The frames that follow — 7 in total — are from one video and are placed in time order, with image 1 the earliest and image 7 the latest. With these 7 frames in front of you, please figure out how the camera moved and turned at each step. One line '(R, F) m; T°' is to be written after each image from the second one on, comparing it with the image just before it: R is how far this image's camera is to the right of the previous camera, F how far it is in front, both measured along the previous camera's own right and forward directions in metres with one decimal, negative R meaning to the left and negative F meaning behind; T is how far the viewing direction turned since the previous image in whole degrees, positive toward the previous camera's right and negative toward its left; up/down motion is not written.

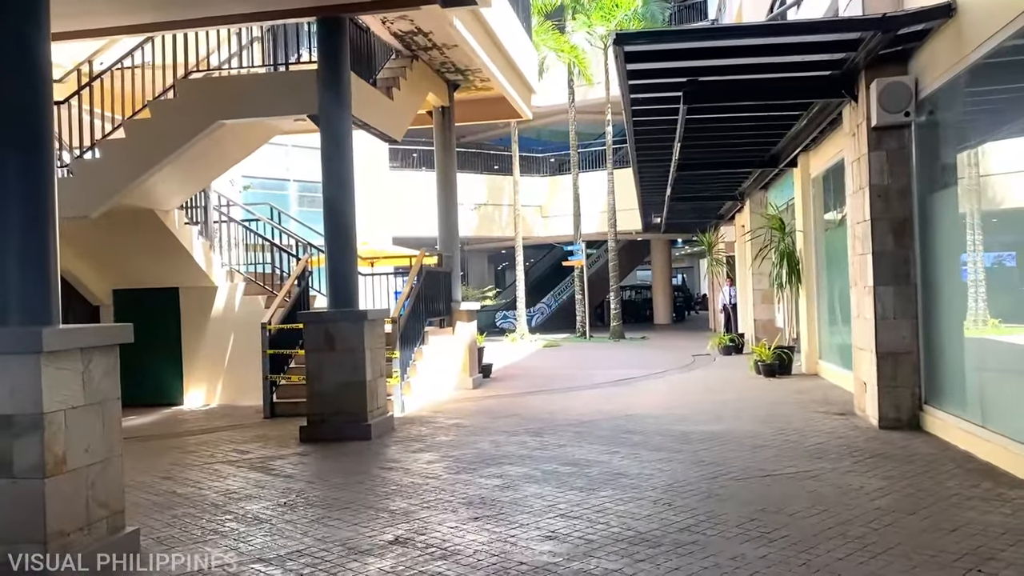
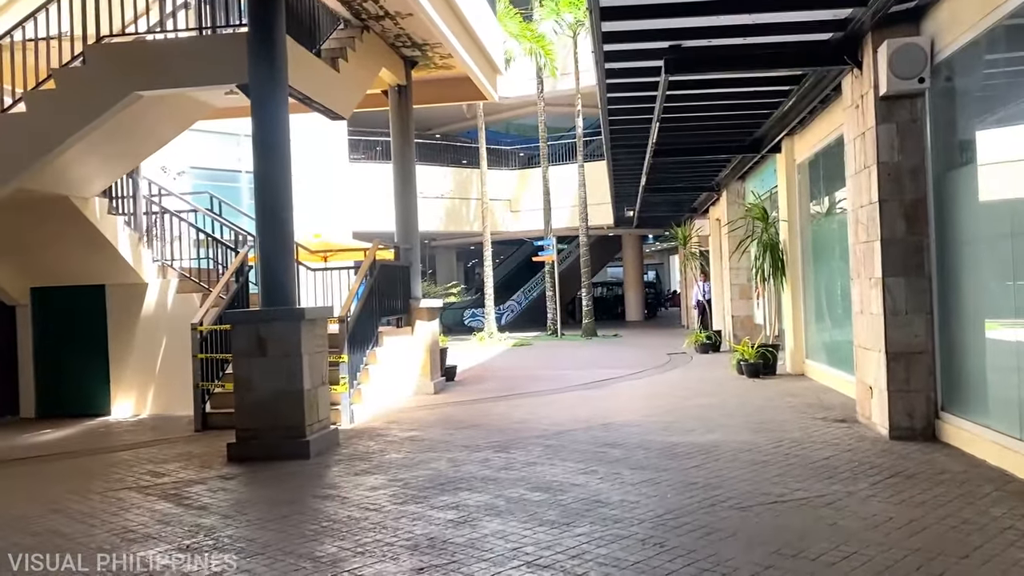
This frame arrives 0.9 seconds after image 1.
(+0.1, +1.0) m; +2°
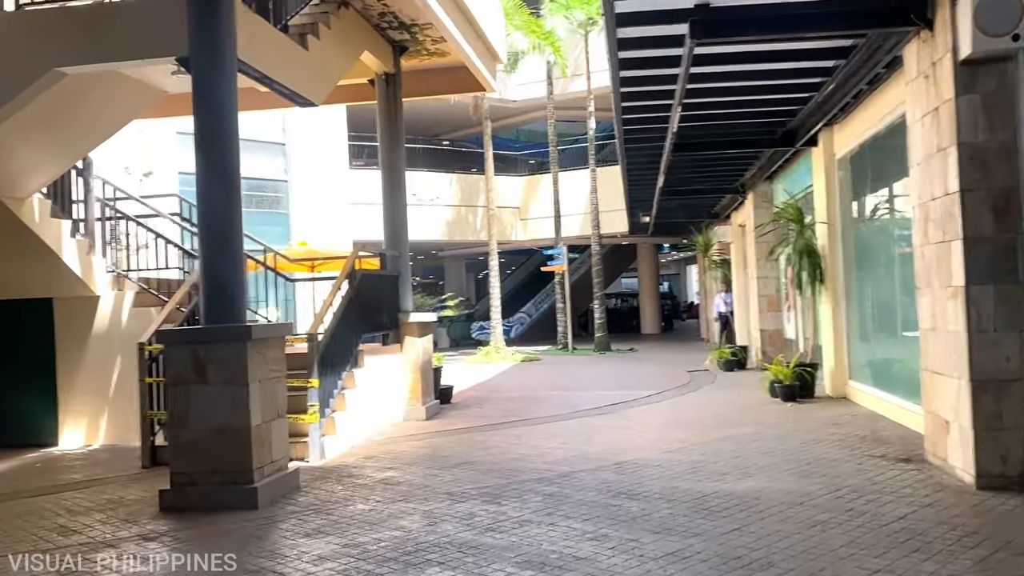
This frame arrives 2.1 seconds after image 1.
(+0.1, +1.2) m; -1°
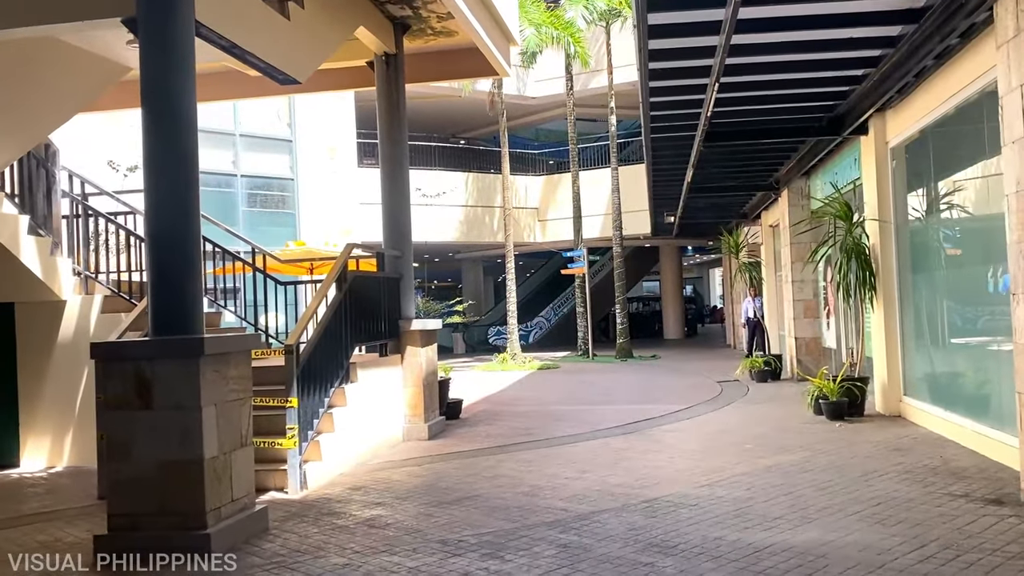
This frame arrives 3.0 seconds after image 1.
(+0.1, +1.0) m; -1°
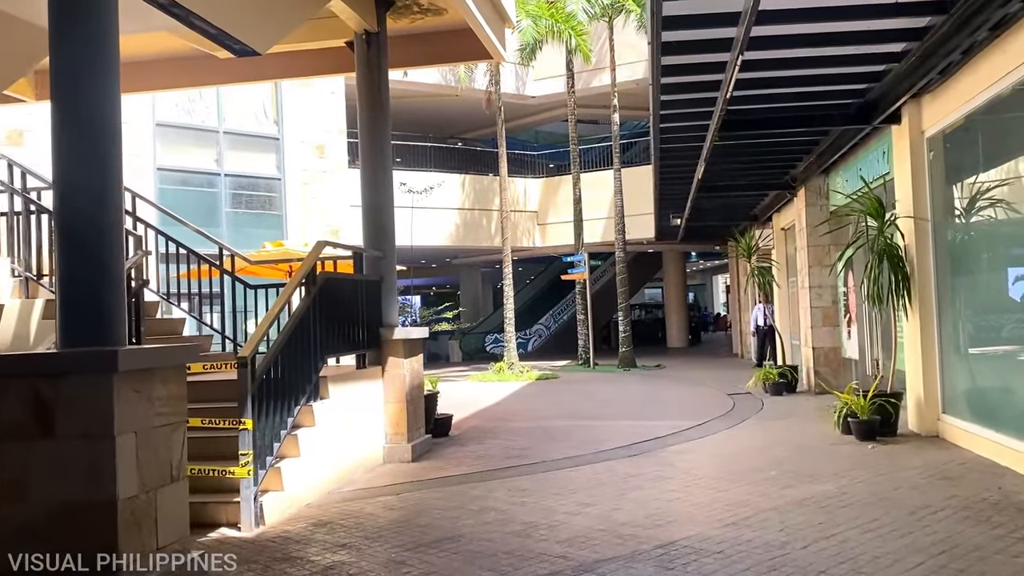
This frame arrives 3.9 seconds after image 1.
(+0.1, +0.9) m; 0°
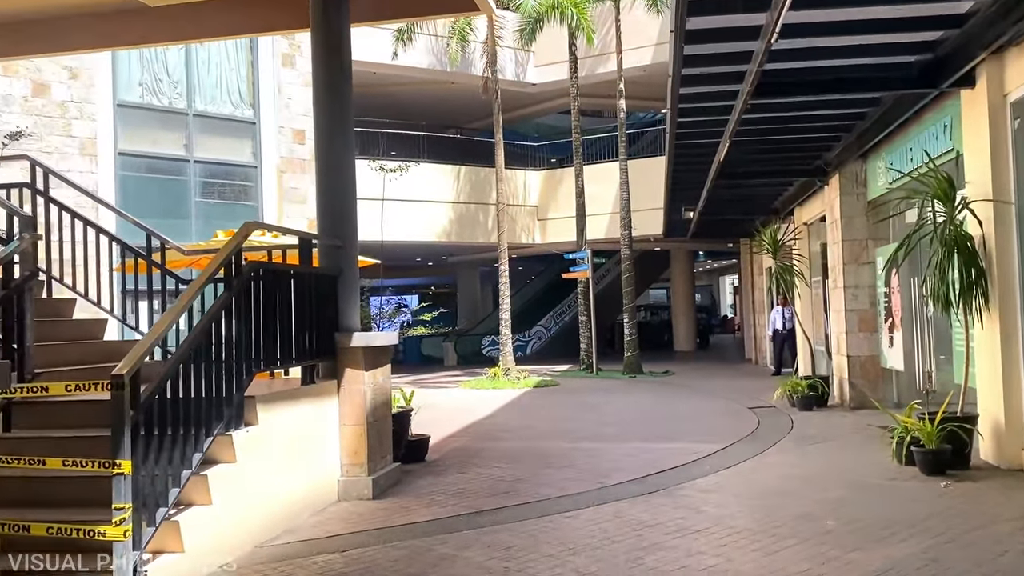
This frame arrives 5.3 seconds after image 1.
(+0.1, +1.4) m; 0°
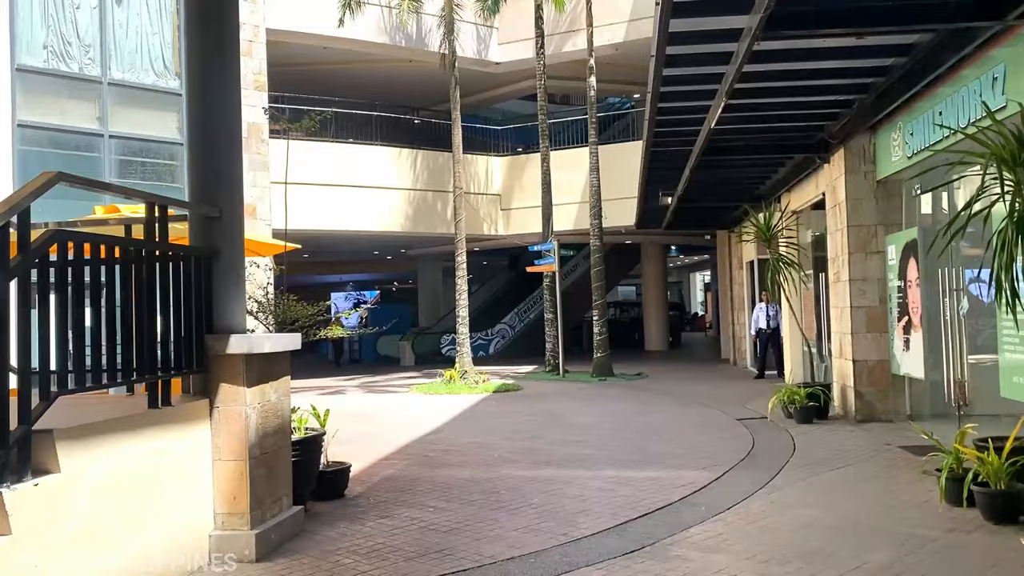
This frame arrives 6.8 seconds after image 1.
(+0.2, +1.6) m; +2°
